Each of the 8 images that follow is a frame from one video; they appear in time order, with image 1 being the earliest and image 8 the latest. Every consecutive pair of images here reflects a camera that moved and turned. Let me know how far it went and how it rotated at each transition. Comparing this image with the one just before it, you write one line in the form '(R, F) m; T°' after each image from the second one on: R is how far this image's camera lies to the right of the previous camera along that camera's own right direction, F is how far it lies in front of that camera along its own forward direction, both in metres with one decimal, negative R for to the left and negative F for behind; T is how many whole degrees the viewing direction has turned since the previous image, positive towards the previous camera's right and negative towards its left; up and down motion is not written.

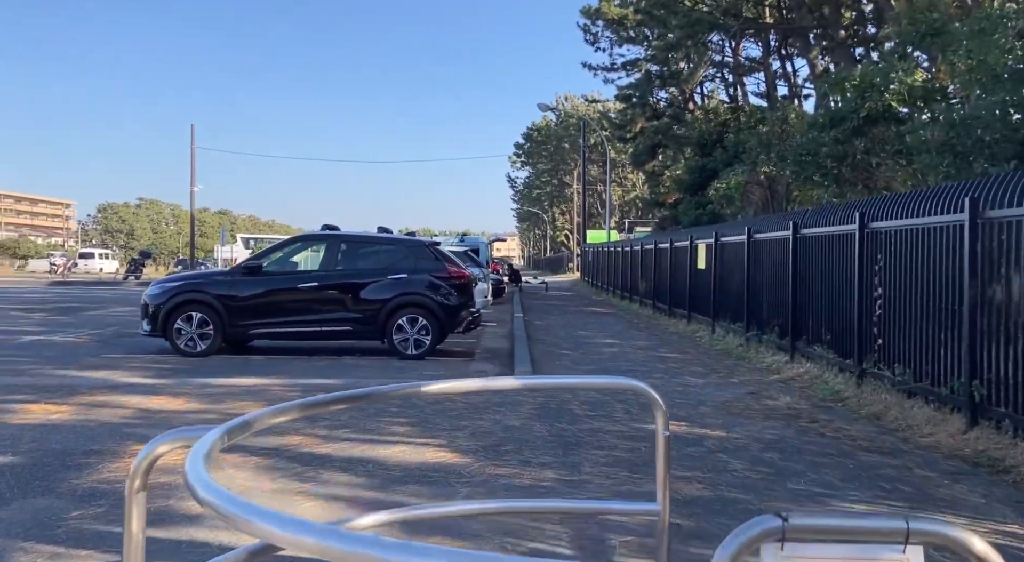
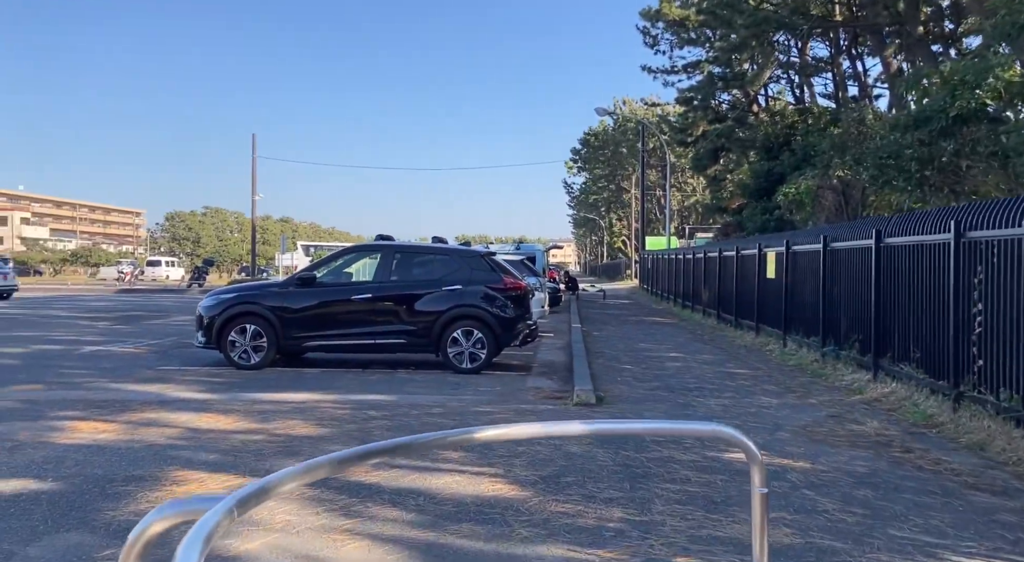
(0.0, +0.3) m; -3°
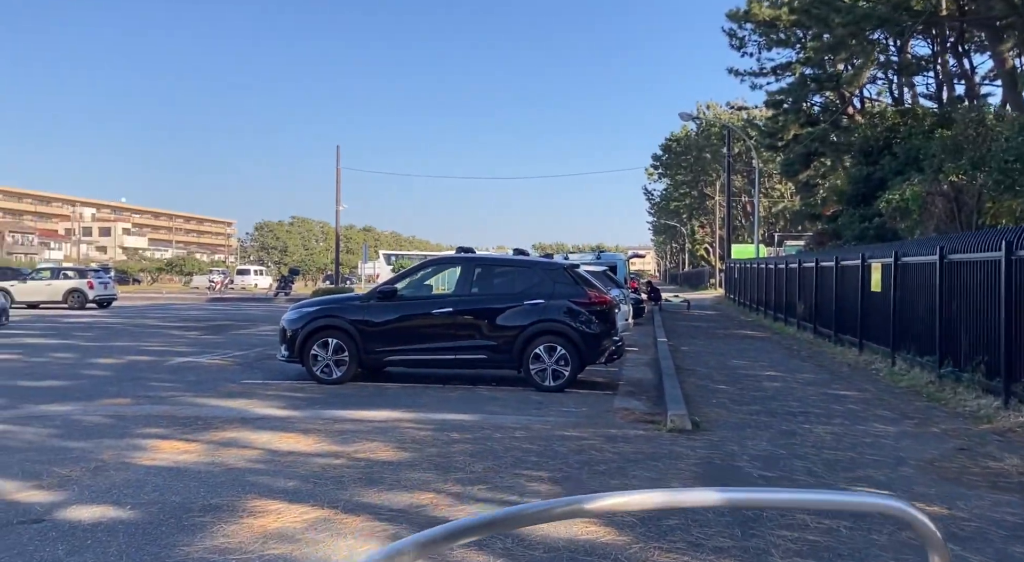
(-0.1, +0.3) m; -5°
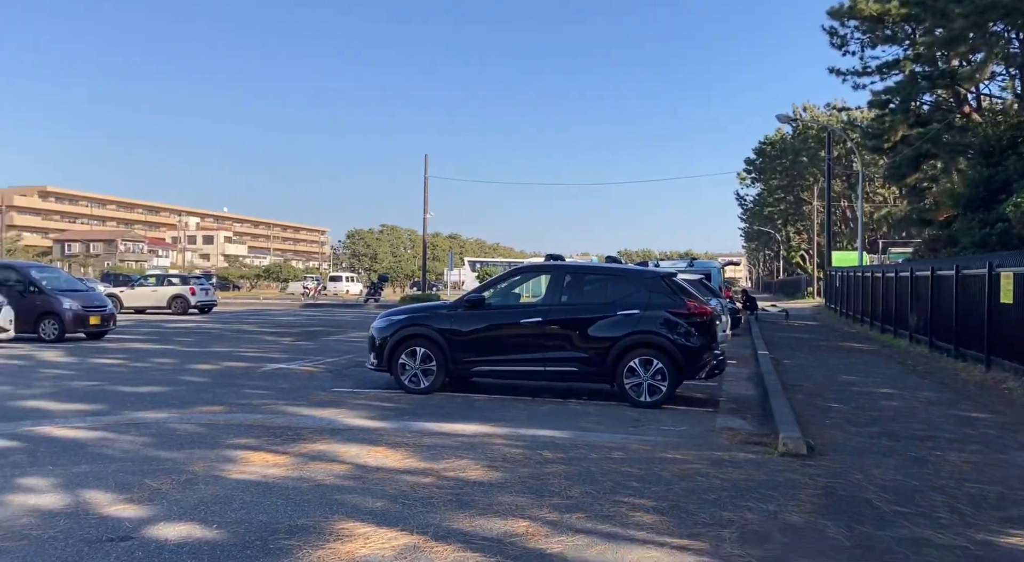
(-0.1, +0.3) m; -5°
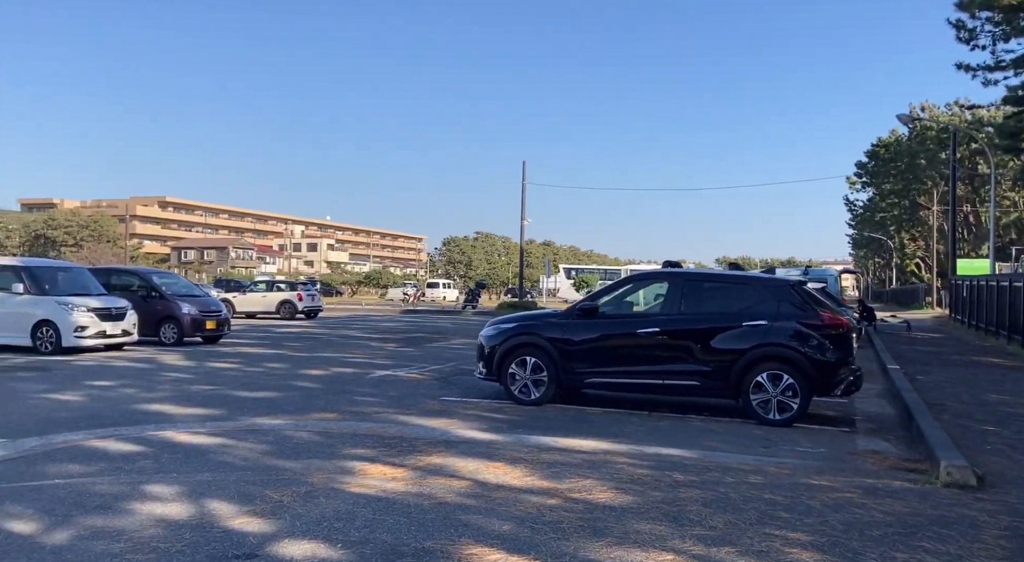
(-0.2, +0.3) m; -6°
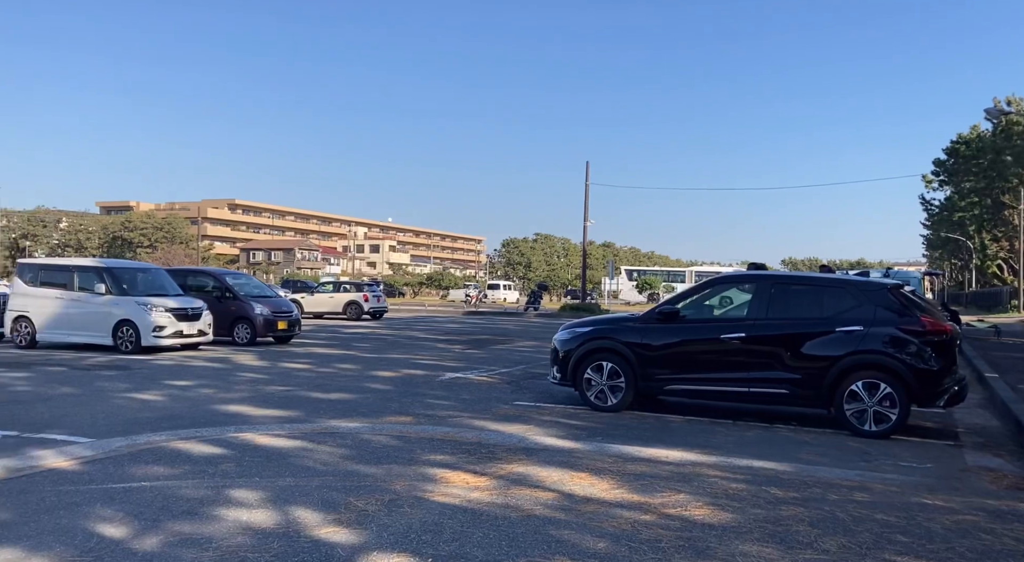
(-0.2, +0.2) m; -4°
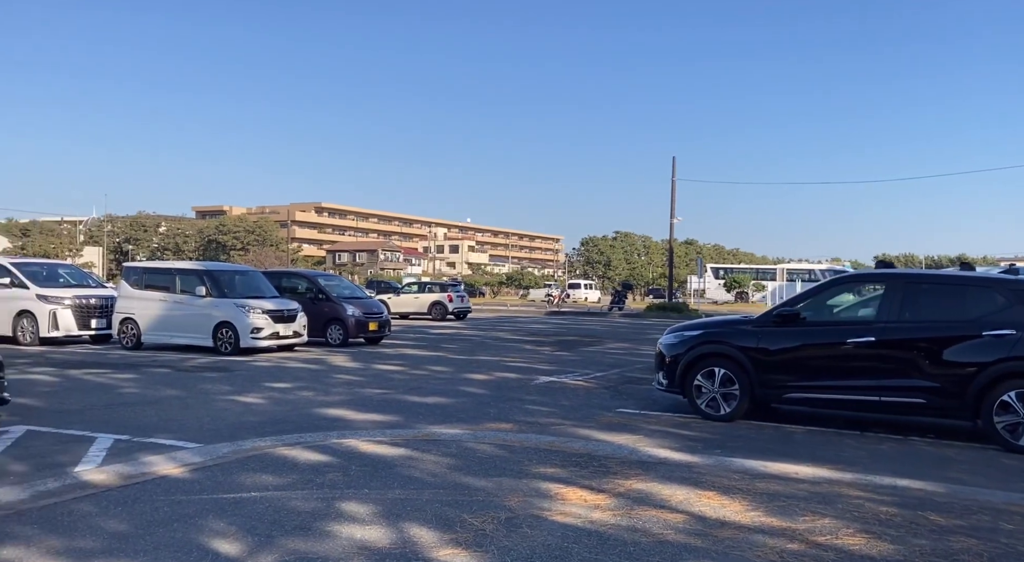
(-0.3, +0.3) m; -5°
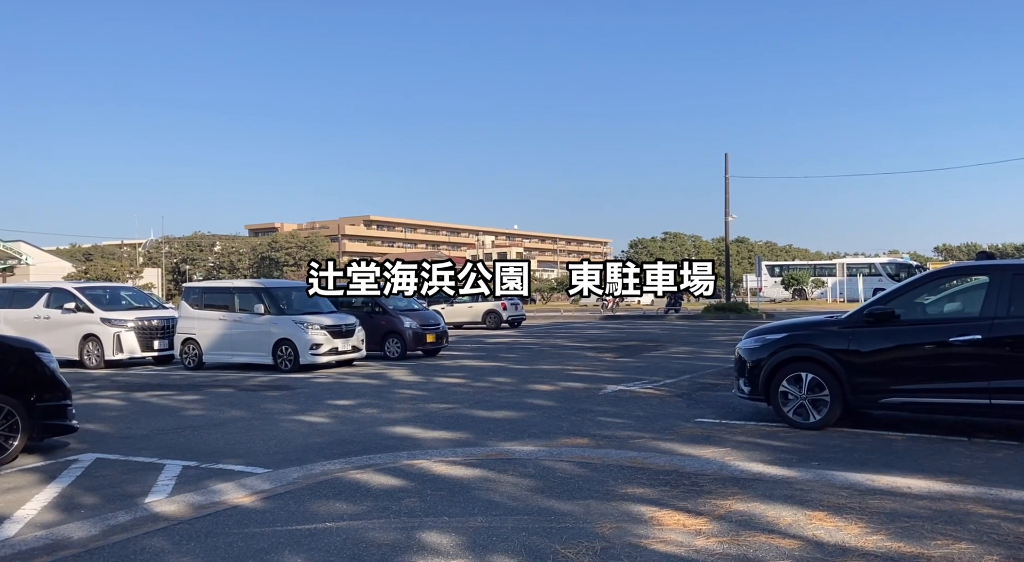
(-0.2, +0.4) m; -3°
